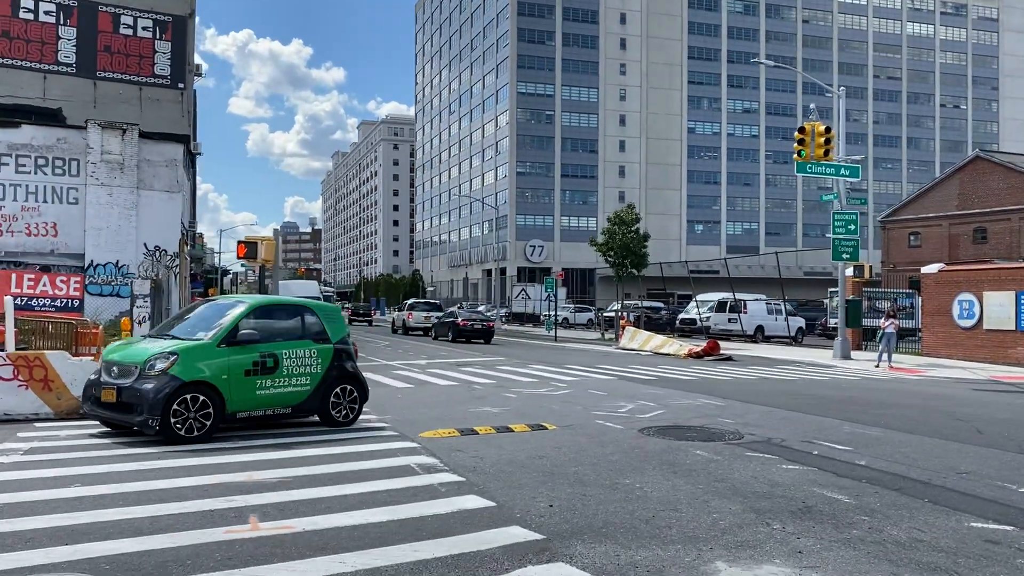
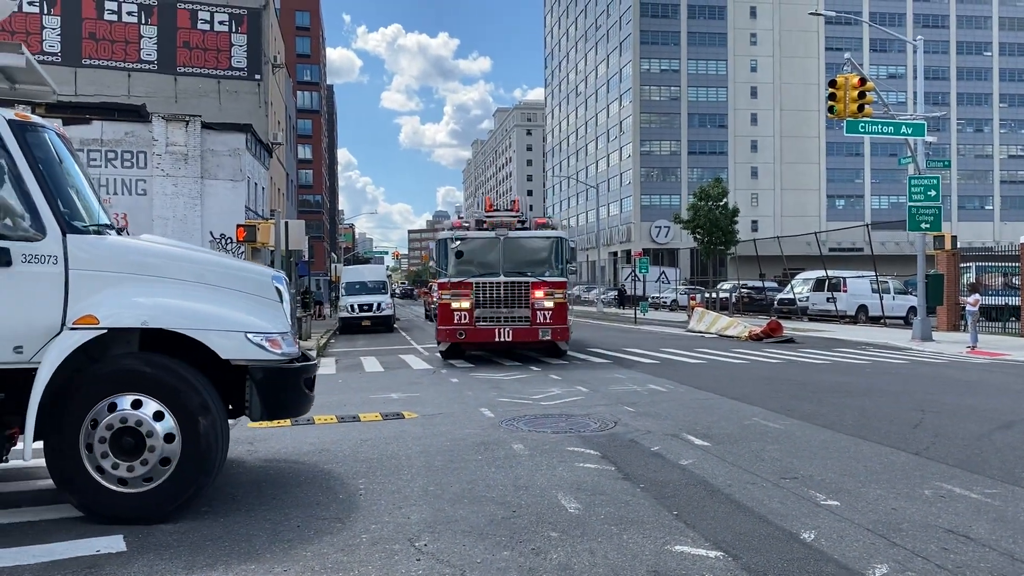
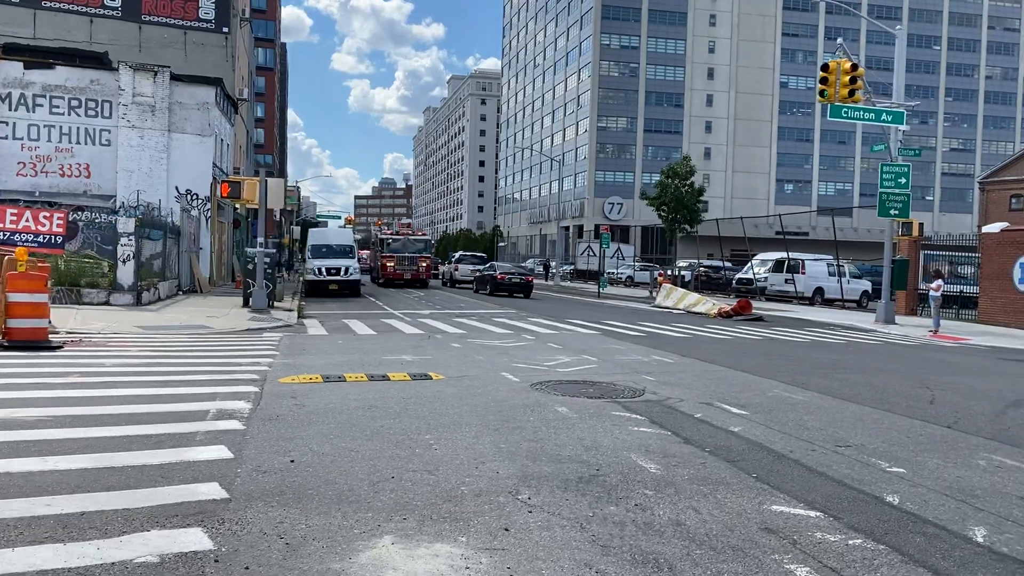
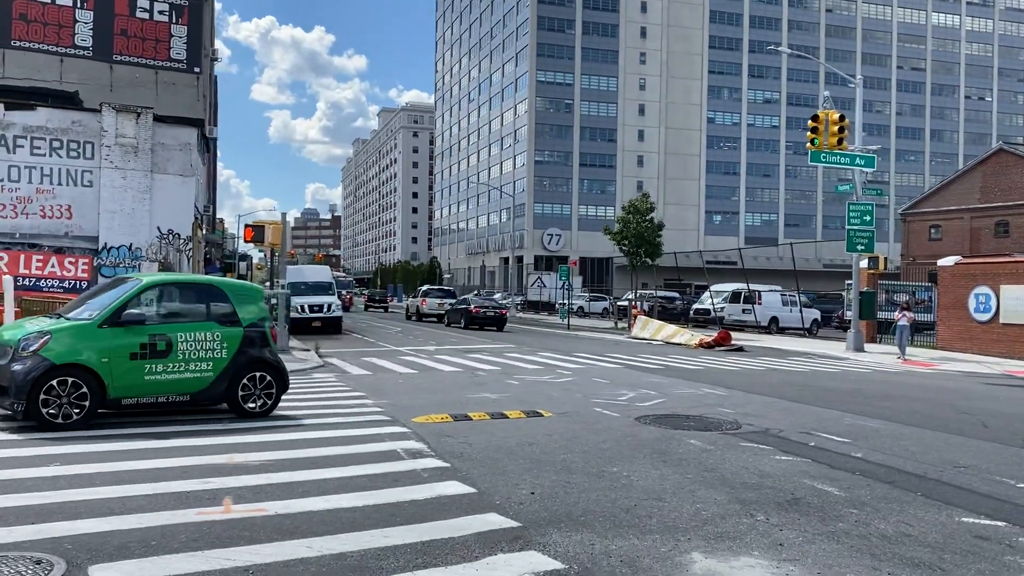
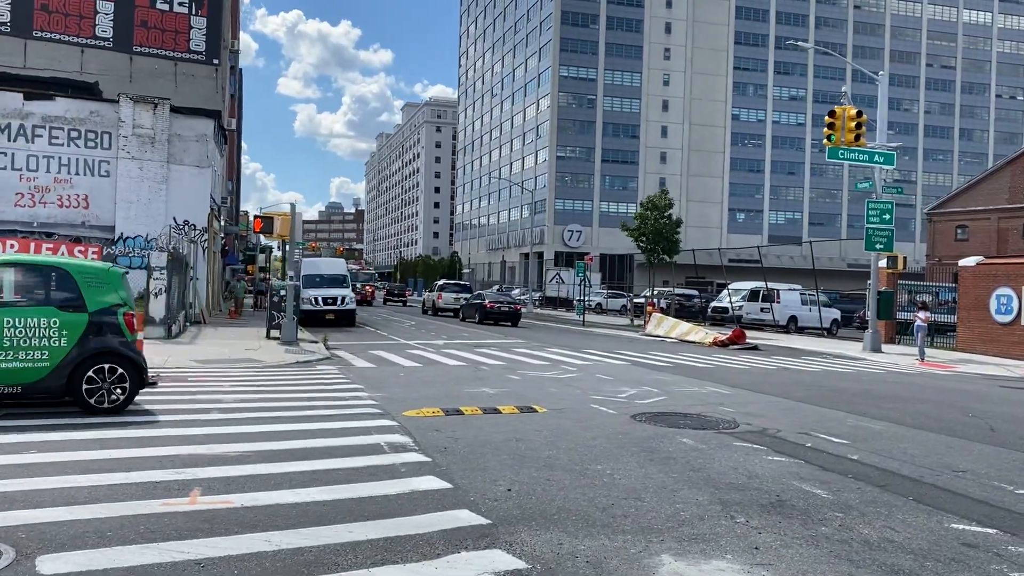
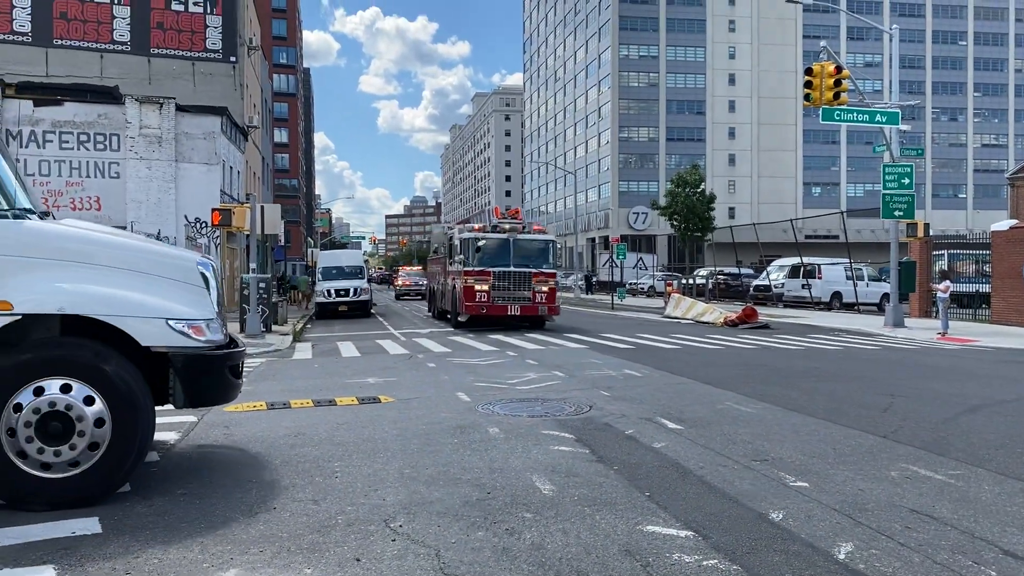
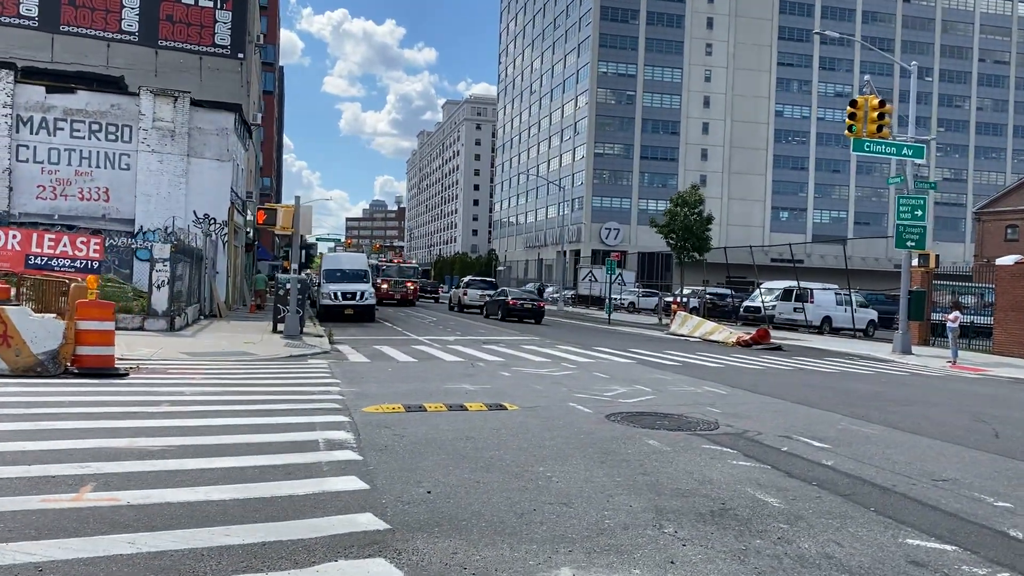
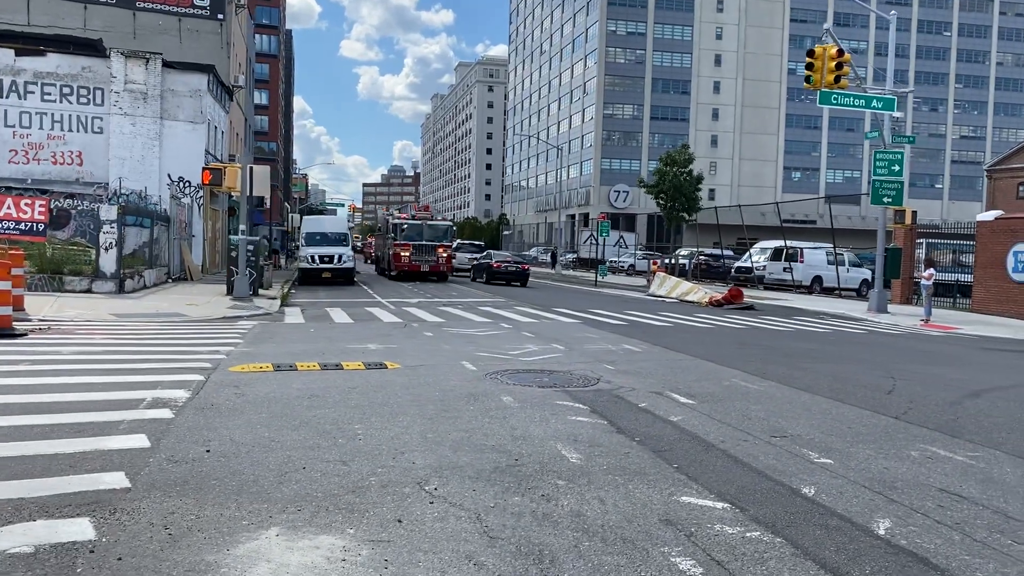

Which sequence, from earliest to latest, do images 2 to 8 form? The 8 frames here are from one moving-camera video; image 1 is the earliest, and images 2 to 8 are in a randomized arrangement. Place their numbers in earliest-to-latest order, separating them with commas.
4, 5, 7, 3, 8, 6, 2
